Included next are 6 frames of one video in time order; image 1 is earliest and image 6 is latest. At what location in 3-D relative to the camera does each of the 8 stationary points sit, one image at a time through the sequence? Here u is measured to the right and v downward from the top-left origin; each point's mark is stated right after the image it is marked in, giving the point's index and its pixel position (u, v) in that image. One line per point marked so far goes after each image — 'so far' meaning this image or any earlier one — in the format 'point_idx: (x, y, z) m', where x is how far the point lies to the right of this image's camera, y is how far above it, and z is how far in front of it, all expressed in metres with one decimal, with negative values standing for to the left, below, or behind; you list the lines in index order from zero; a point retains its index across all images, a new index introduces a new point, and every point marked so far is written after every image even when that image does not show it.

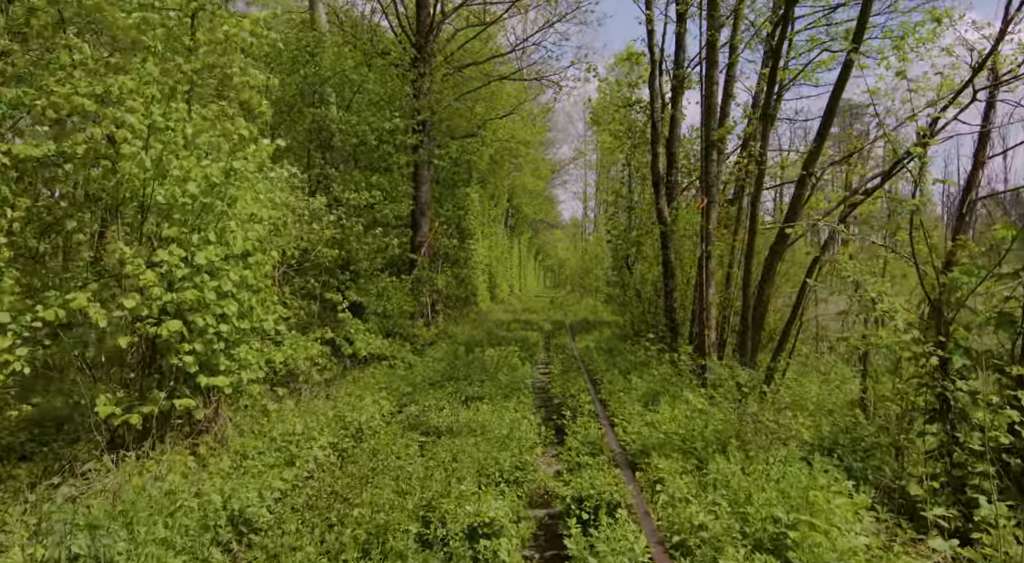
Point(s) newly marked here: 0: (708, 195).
0: (+3.6, +1.6, +11.8) m
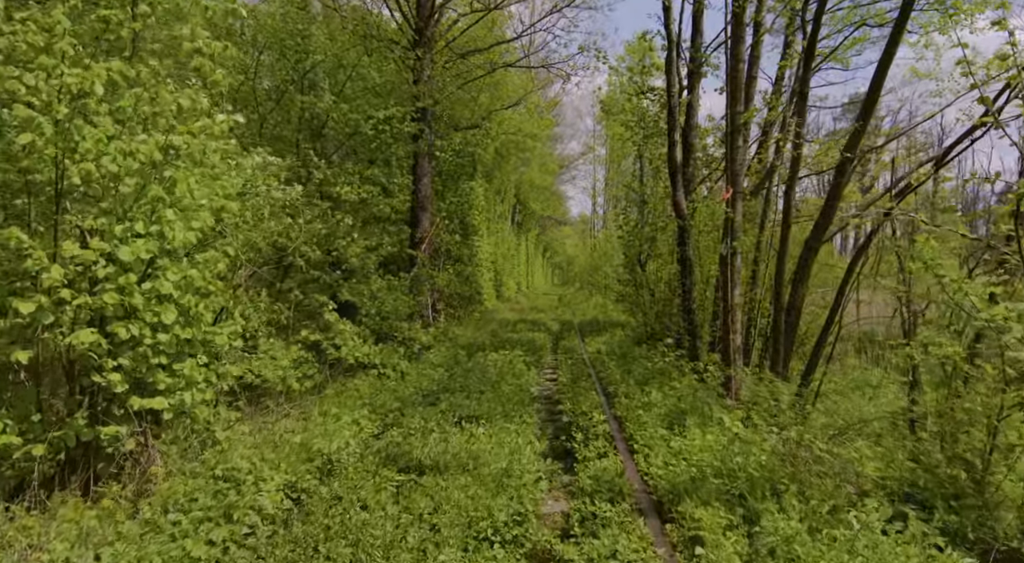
0: (+3.7, +1.6, +10.6) m
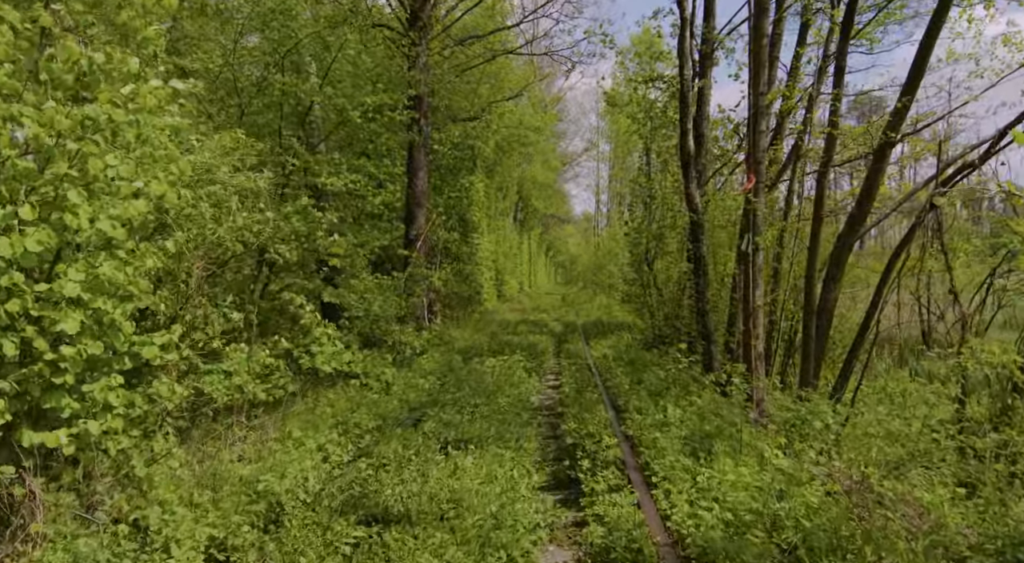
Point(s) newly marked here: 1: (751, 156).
0: (+3.7, +1.6, +9.6) m
1: (+3.6, +1.9, +9.7) m
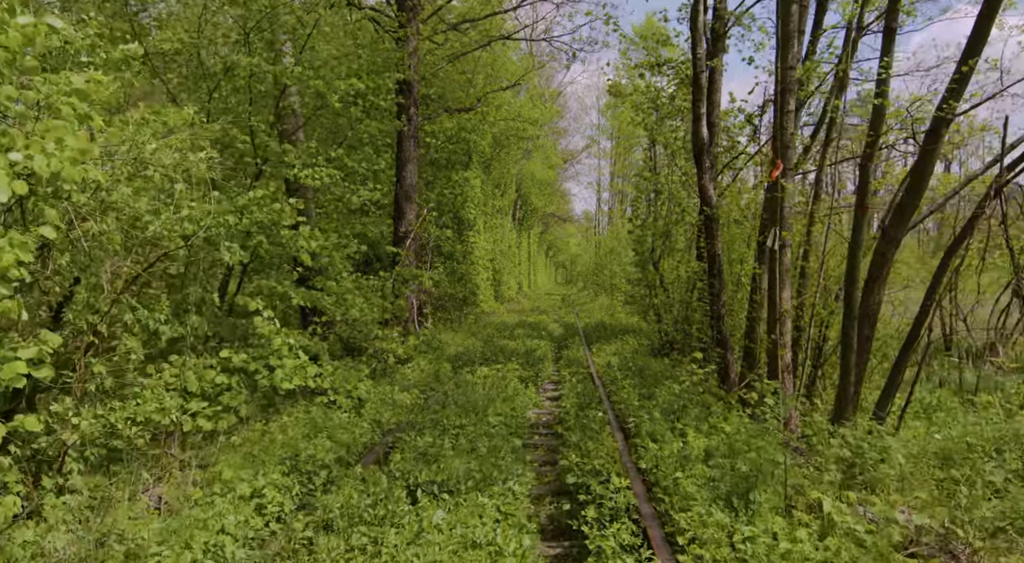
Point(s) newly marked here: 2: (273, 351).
0: (+3.6, +1.6, +8.4) m
1: (+3.6, +1.9, +8.5) m
2: (-2.8, -0.8, +7.3) m
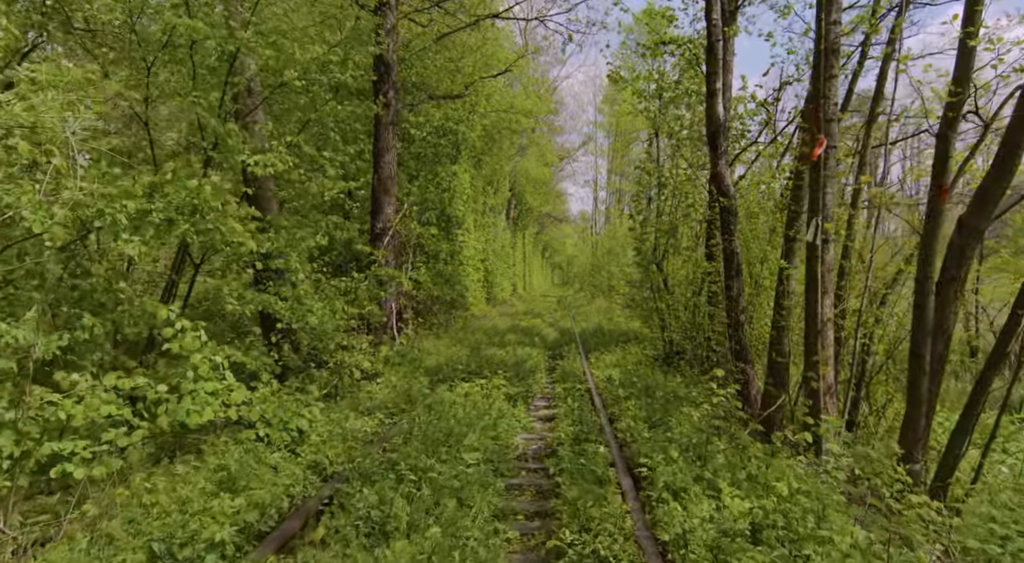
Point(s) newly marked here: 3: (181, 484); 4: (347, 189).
0: (+3.4, +1.6, +6.9) m
1: (+3.3, +1.9, +7.0) m
2: (-3.0, -0.8, +5.7) m
3: (-2.6, -1.5, +4.7) m
4: (-3.3, +1.9, +12.4) m
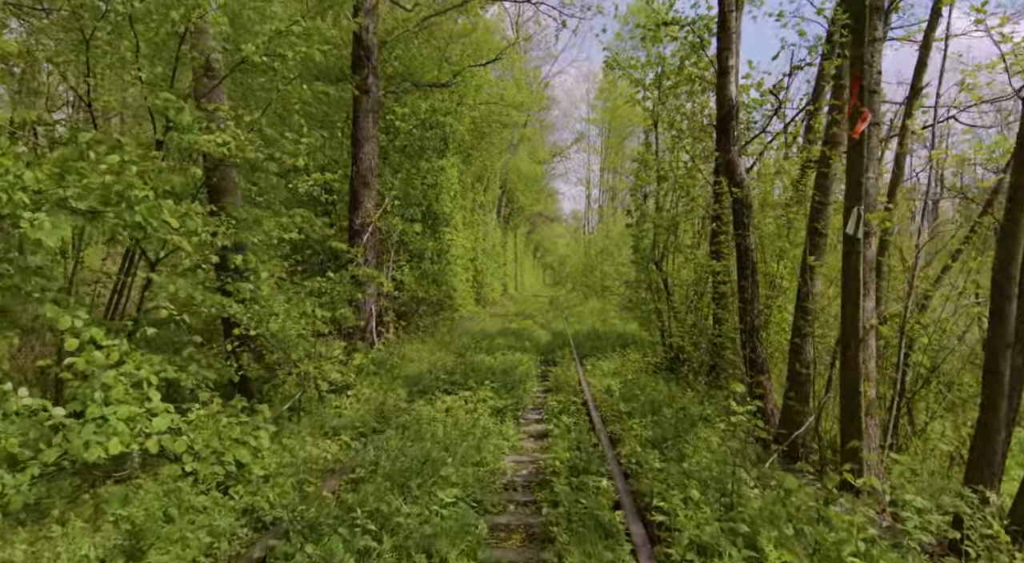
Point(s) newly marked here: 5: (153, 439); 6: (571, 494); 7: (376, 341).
0: (+3.2, +1.6, +5.9) m
1: (+3.2, +1.8, +5.9) m
2: (-3.1, -0.8, +4.6) m
3: (-2.7, -1.5, +3.6) m
4: (-3.5, +1.9, +11.3) m
5: (-2.7, -1.1, +4.6) m
6: (+0.5, -1.7, +5.1) m
7: (-2.6, -1.1, +12.2) m
